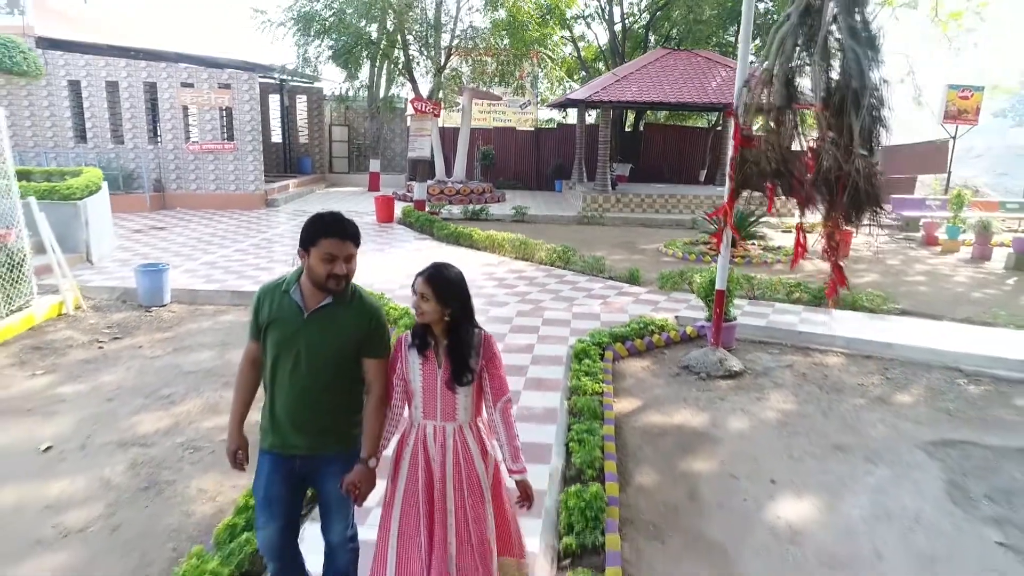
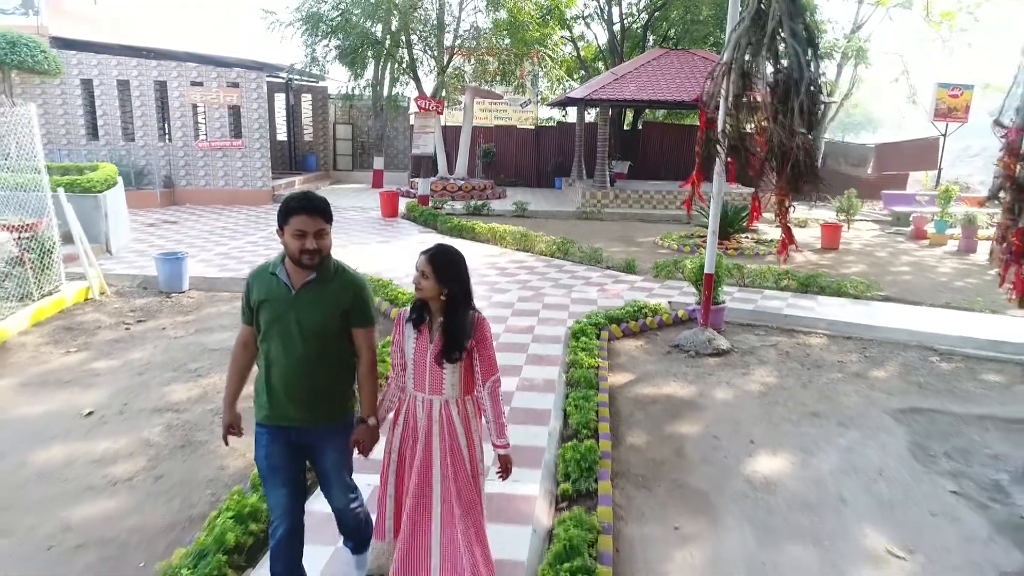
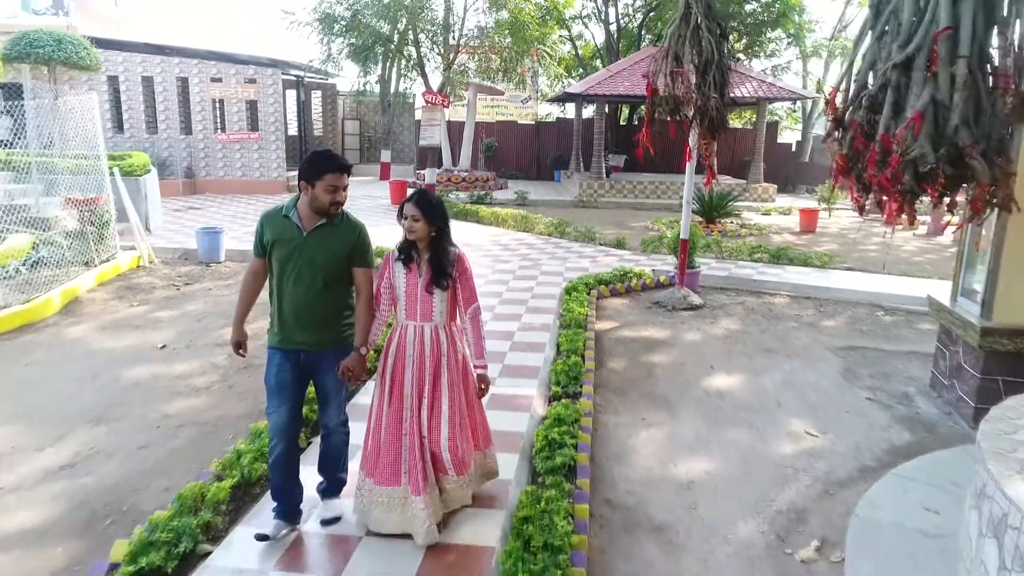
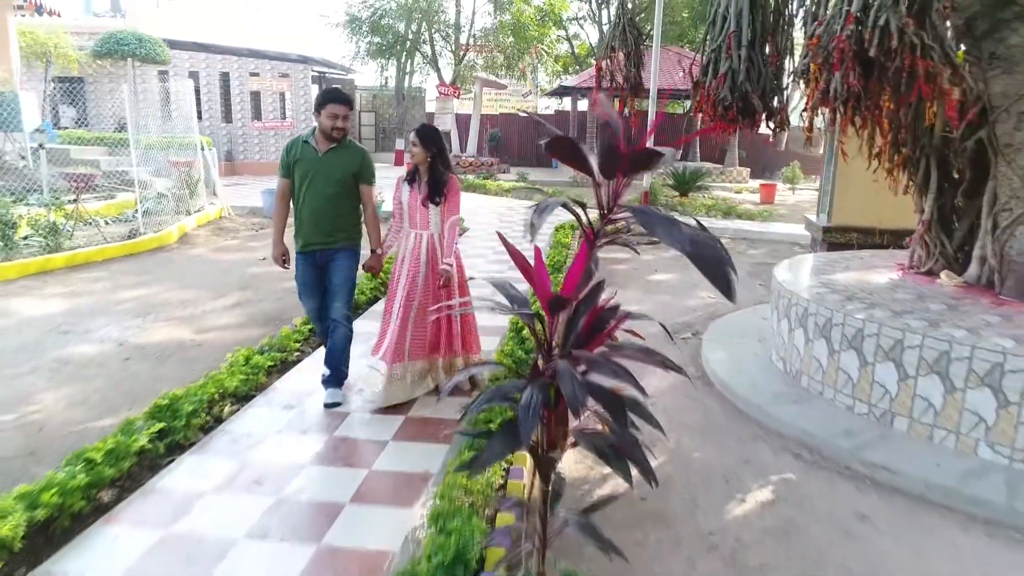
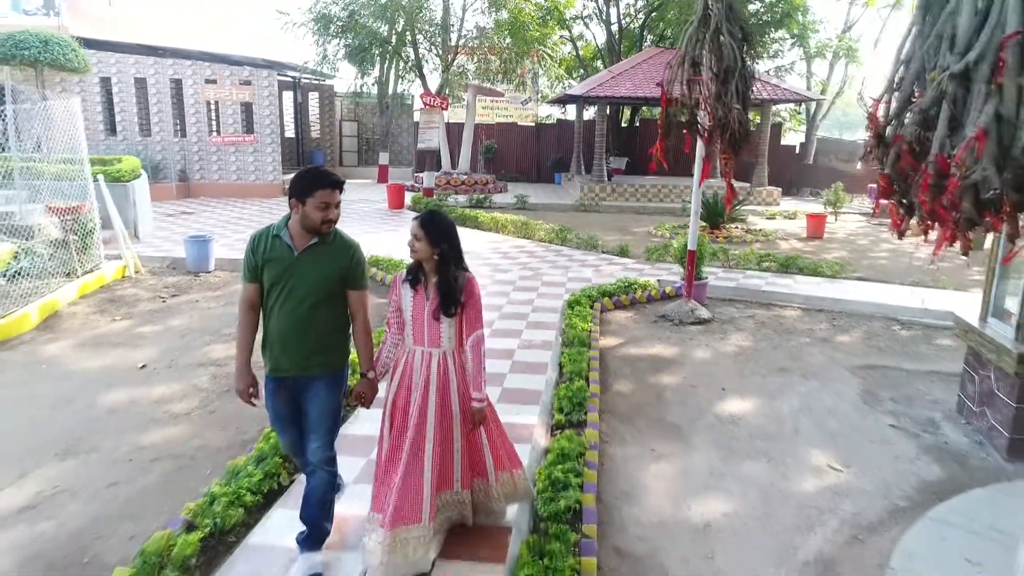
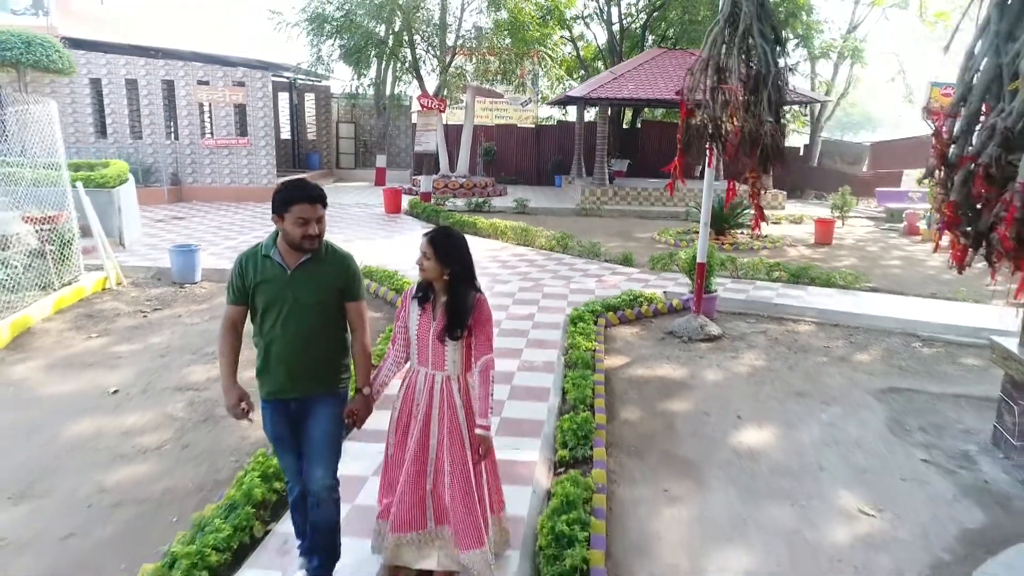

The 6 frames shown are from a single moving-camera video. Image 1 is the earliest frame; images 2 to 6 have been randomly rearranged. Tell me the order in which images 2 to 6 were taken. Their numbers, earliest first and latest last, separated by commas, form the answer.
2, 6, 5, 3, 4
